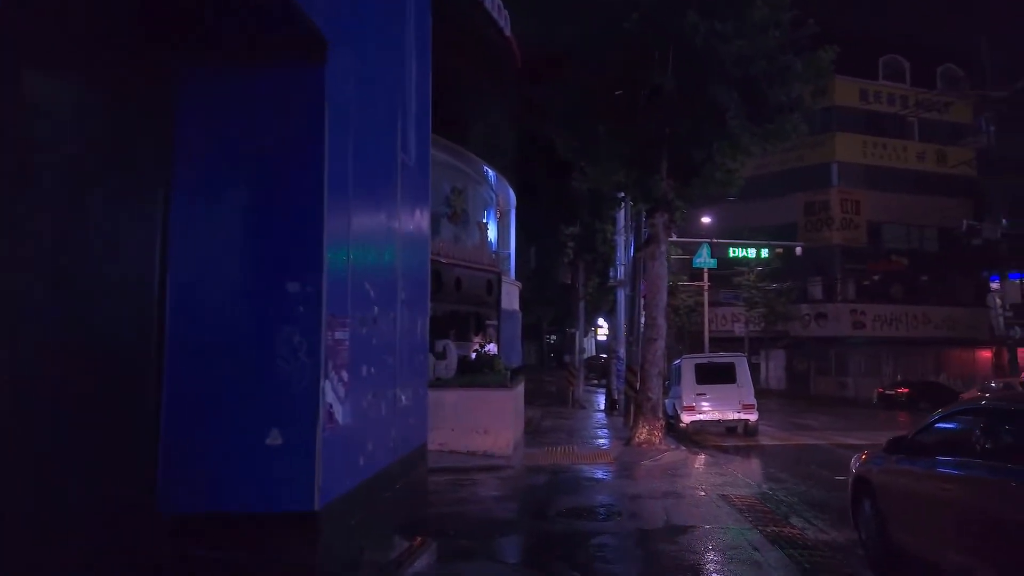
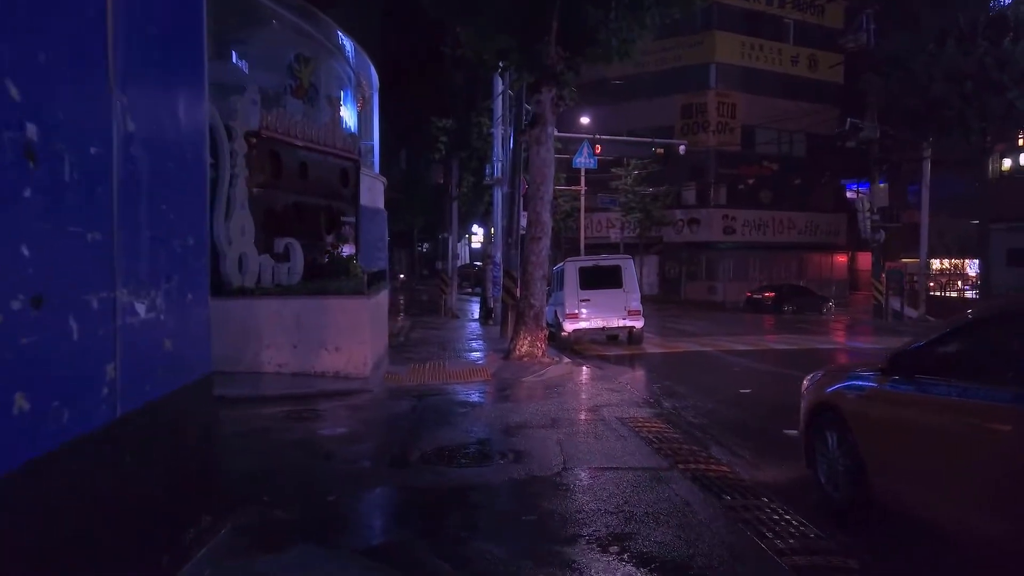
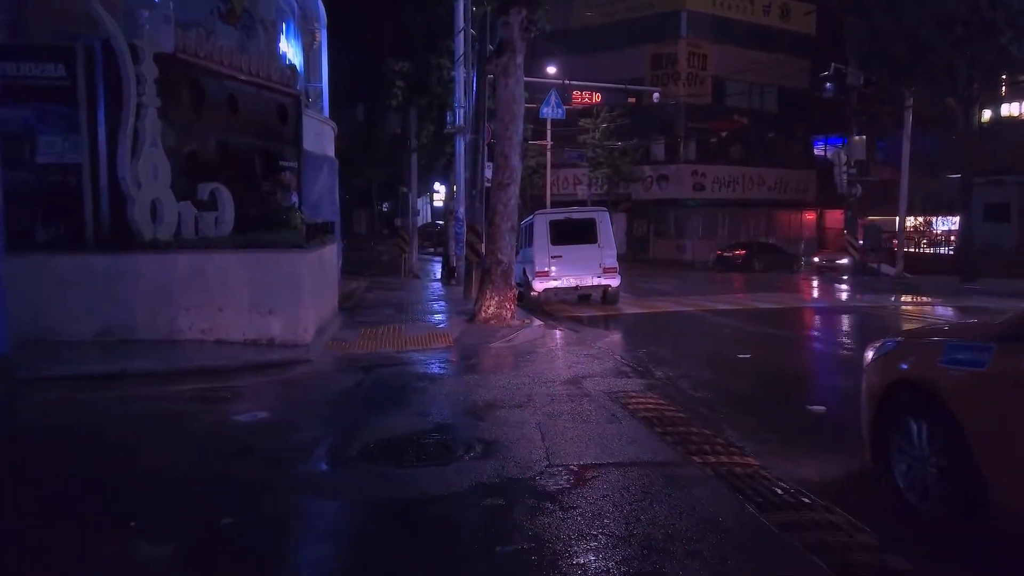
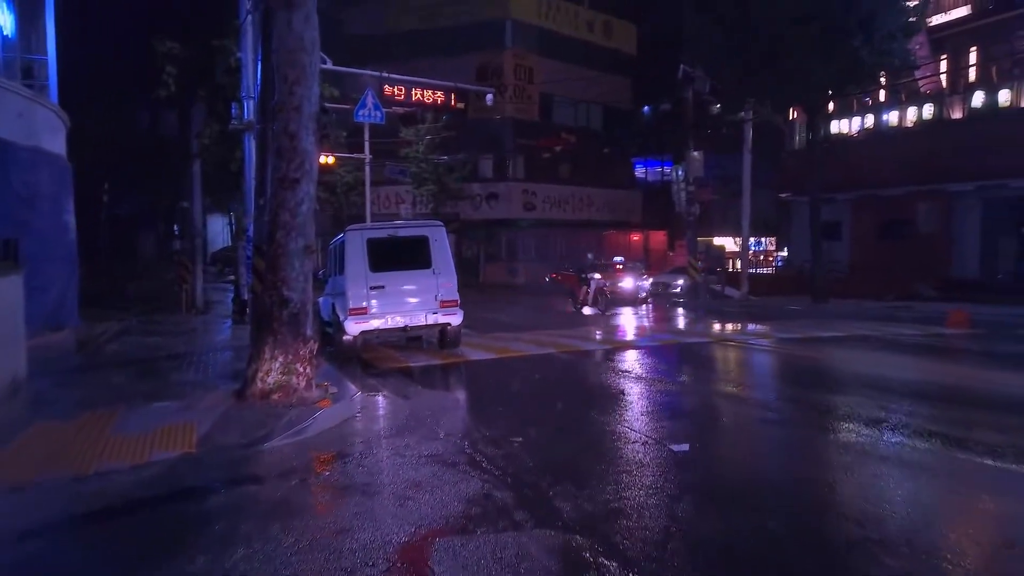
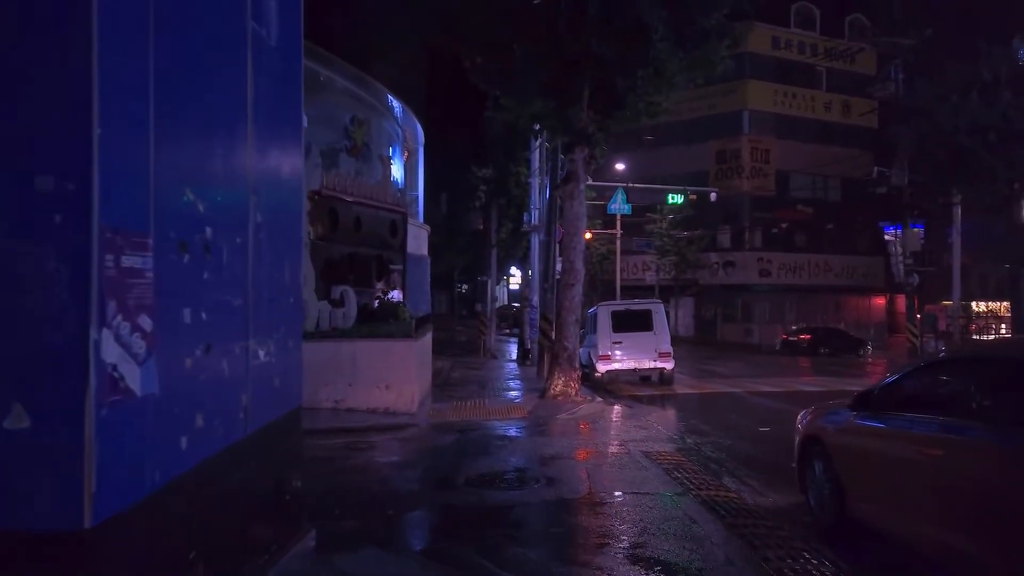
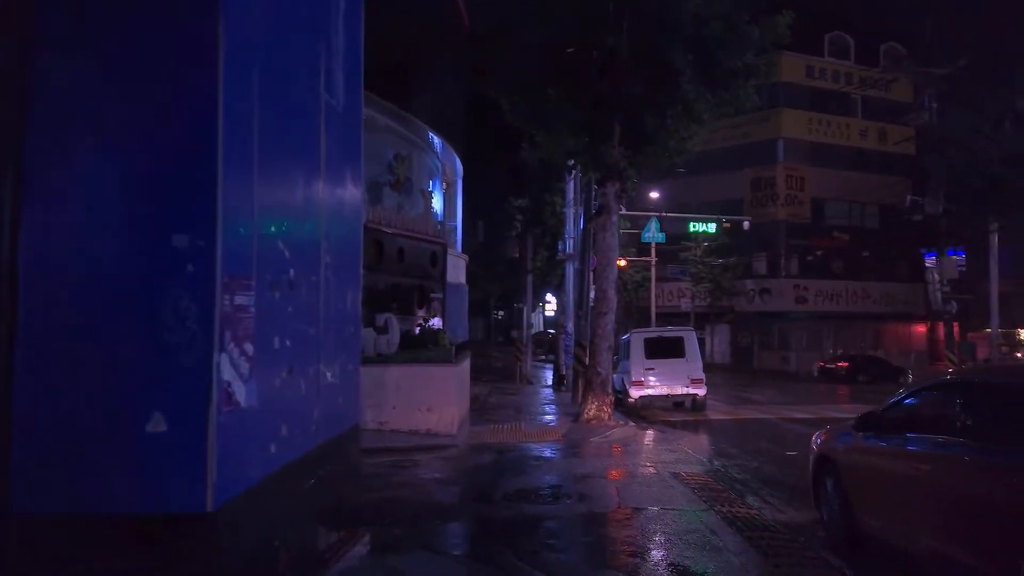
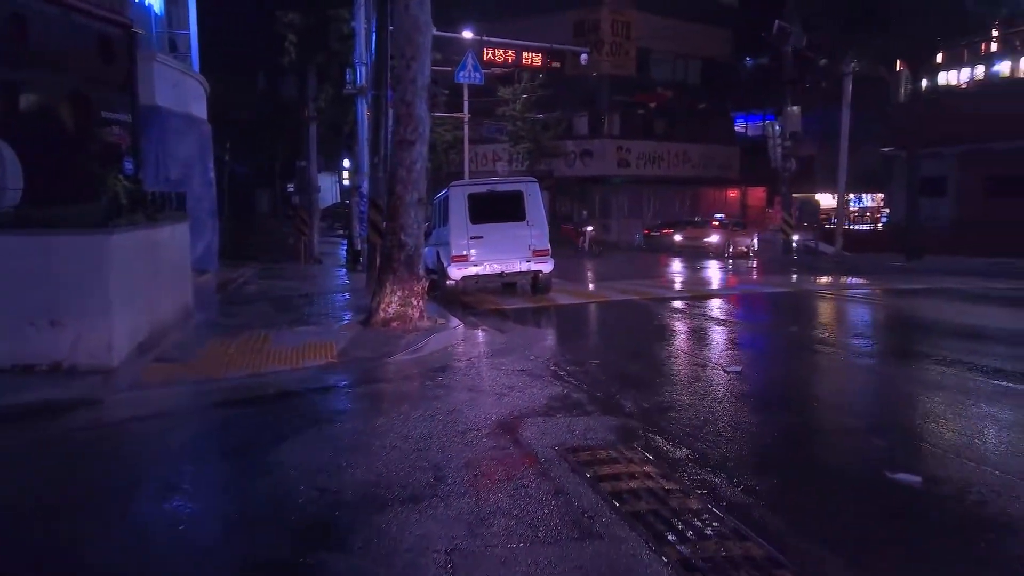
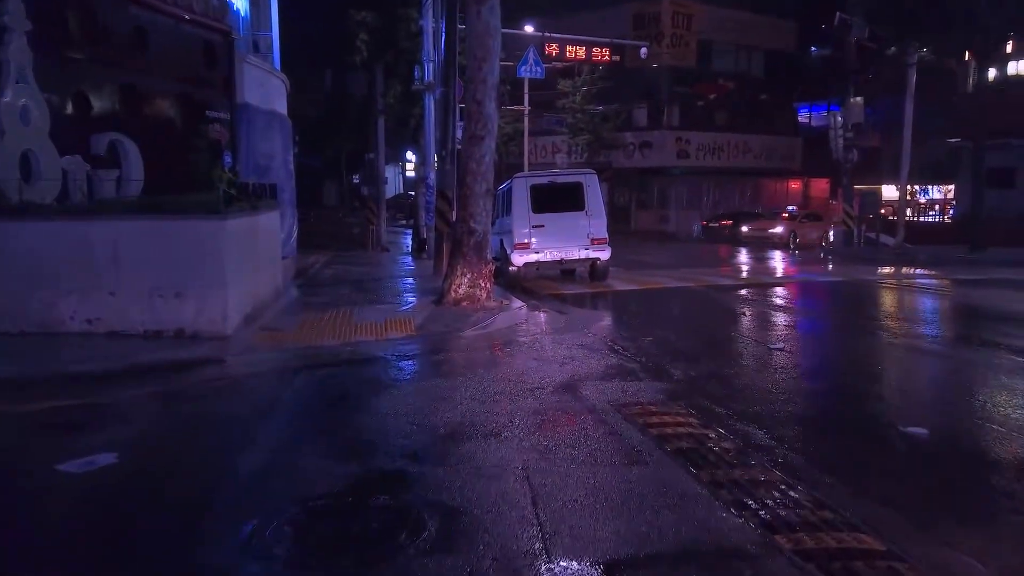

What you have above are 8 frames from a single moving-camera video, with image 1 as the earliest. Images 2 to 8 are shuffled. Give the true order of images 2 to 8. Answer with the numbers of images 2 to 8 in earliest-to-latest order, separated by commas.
6, 5, 2, 3, 8, 7, 4
